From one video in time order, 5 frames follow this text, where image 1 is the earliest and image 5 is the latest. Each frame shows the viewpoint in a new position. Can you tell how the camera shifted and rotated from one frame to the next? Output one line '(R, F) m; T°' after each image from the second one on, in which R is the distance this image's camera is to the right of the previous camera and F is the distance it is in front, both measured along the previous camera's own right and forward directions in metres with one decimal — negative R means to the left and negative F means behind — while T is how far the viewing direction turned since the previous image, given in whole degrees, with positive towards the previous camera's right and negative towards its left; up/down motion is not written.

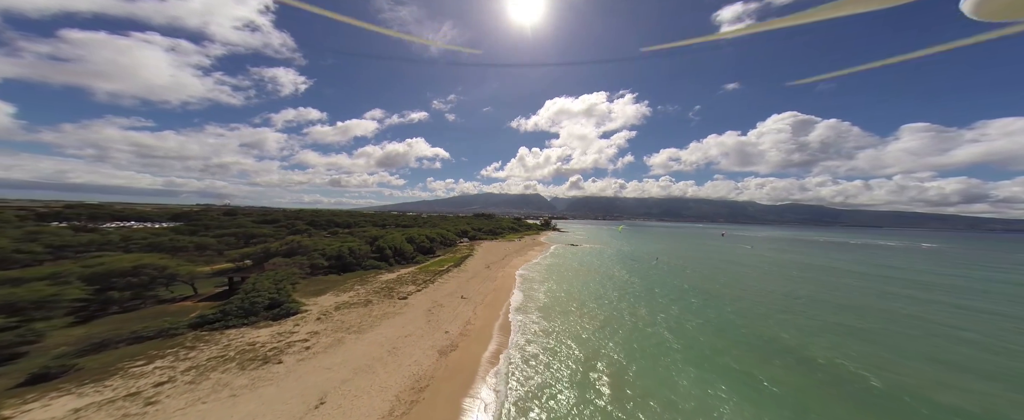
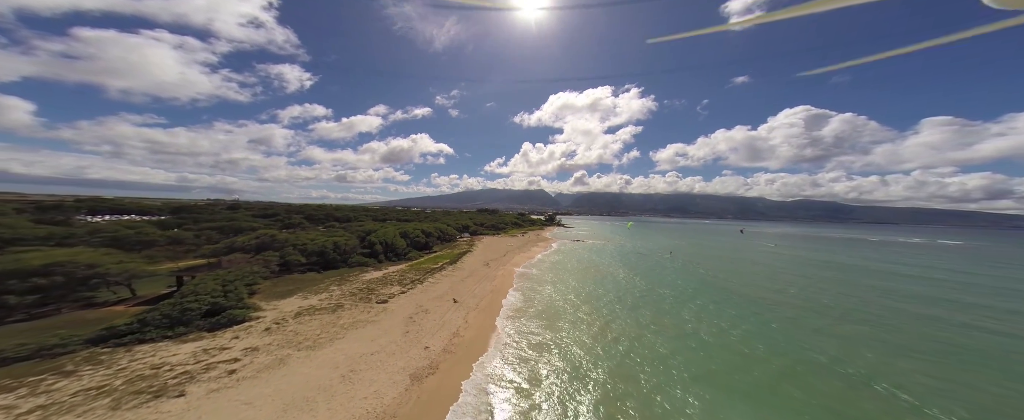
(+0.4, +2.8) m; -1°
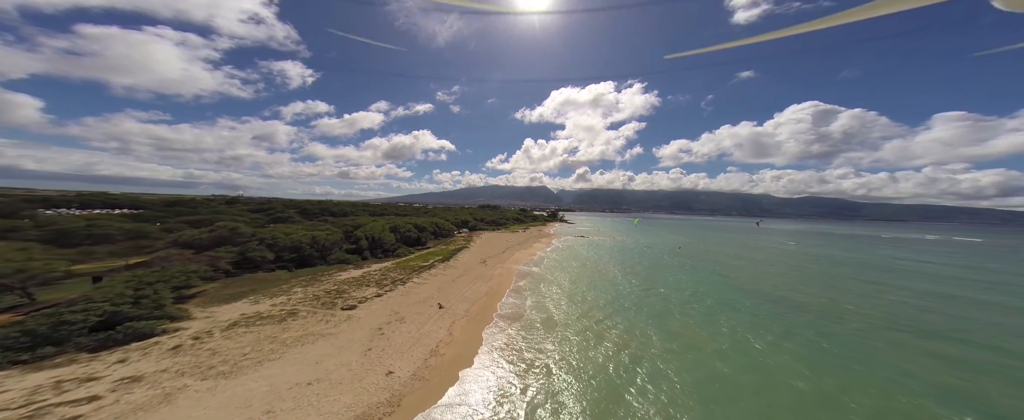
(+0.3, +2.9) m; 0°
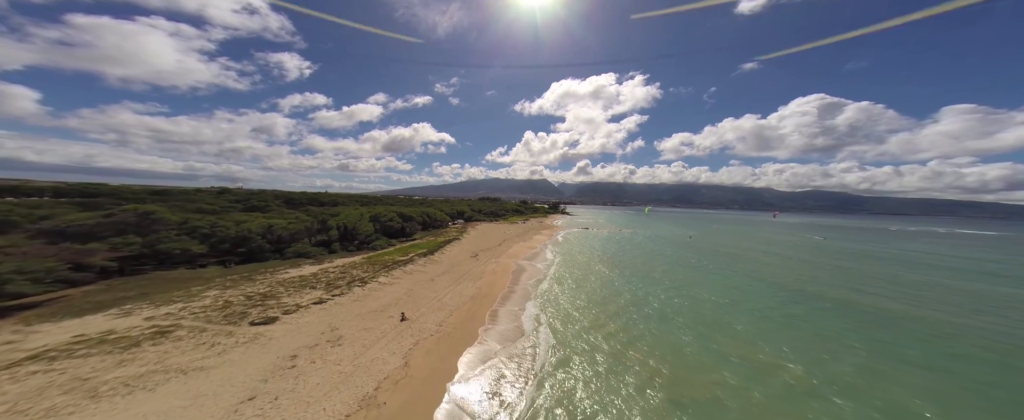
(+0.3, +4.1) m; 0°
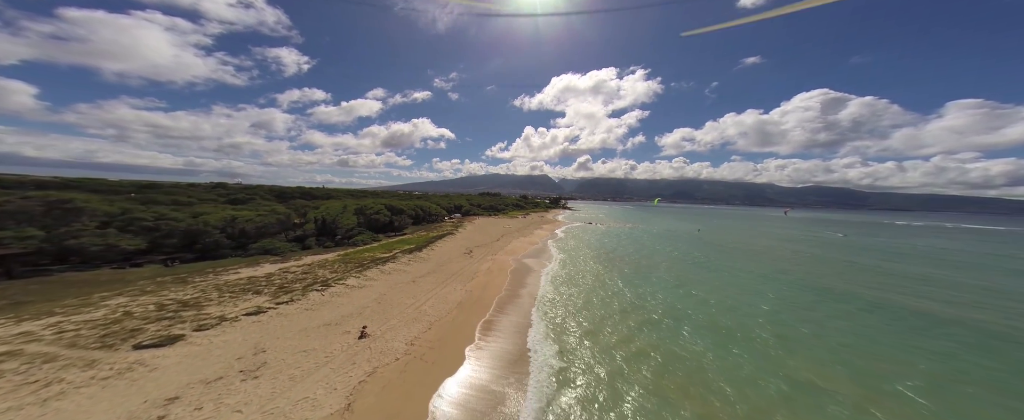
(+0.1, +2.6) m; 0°
